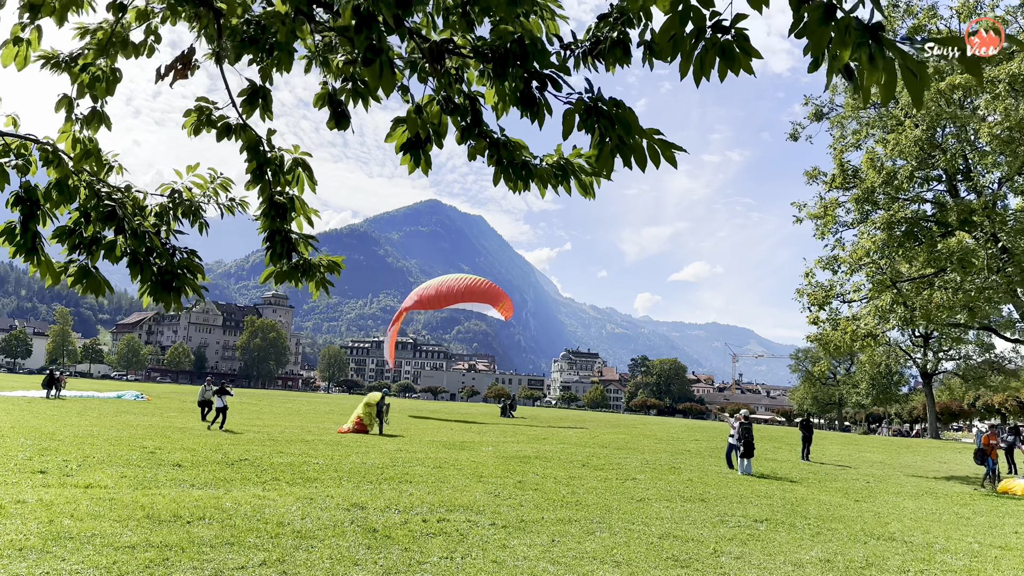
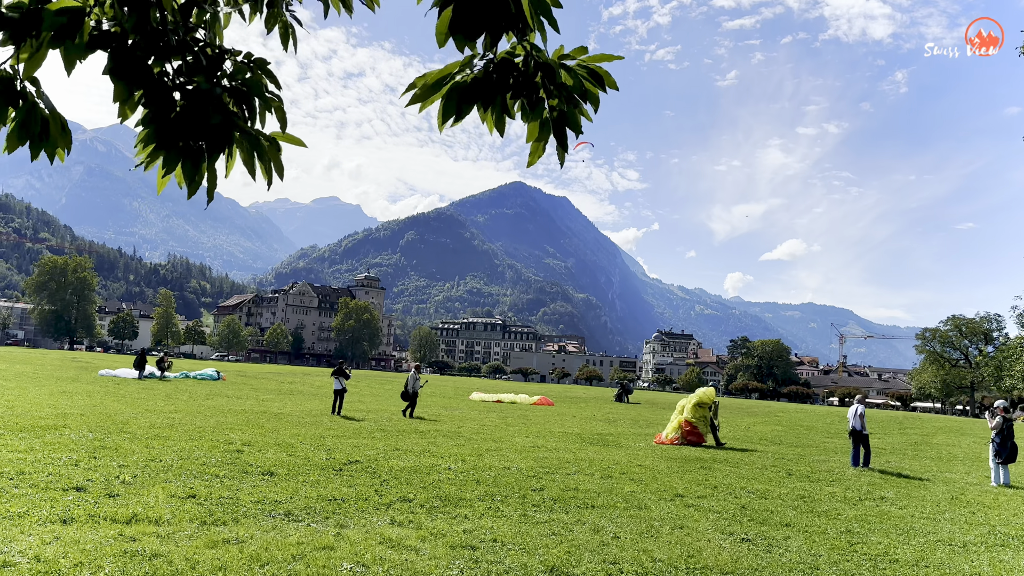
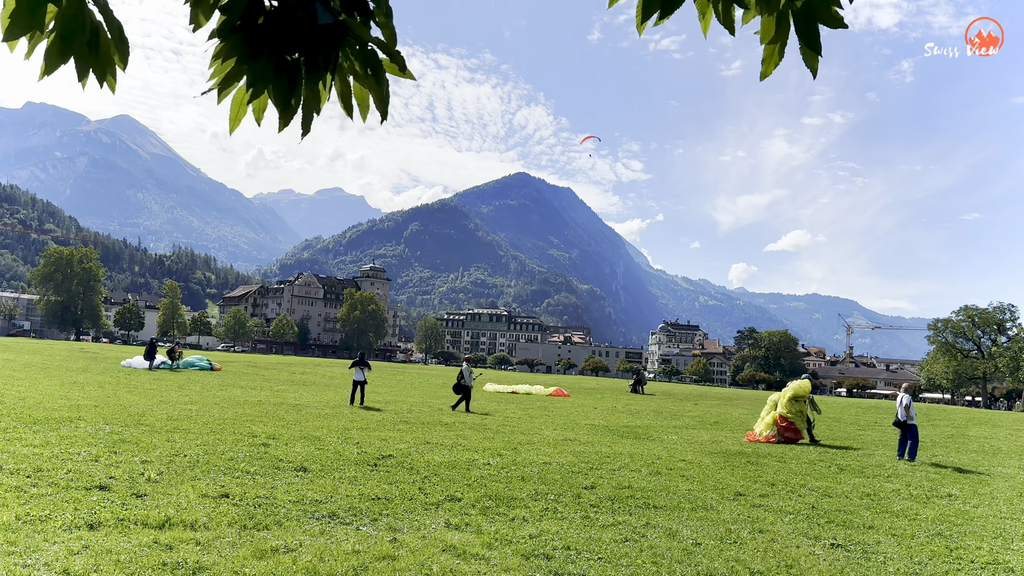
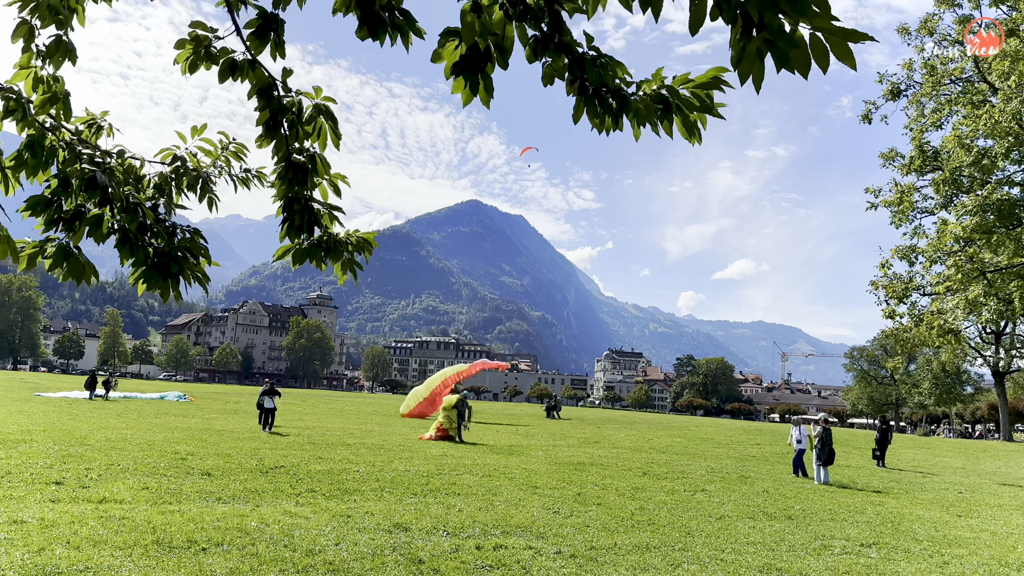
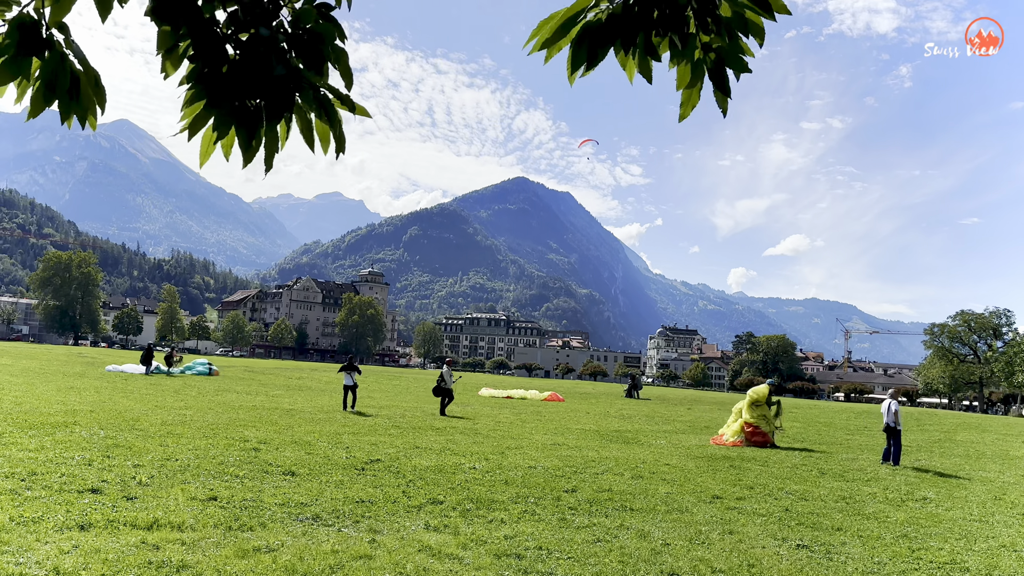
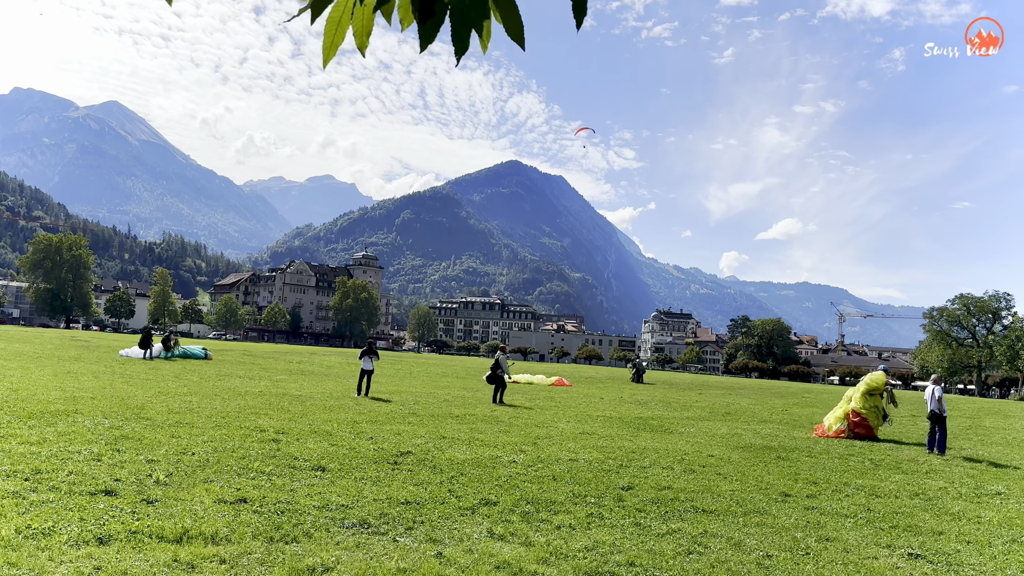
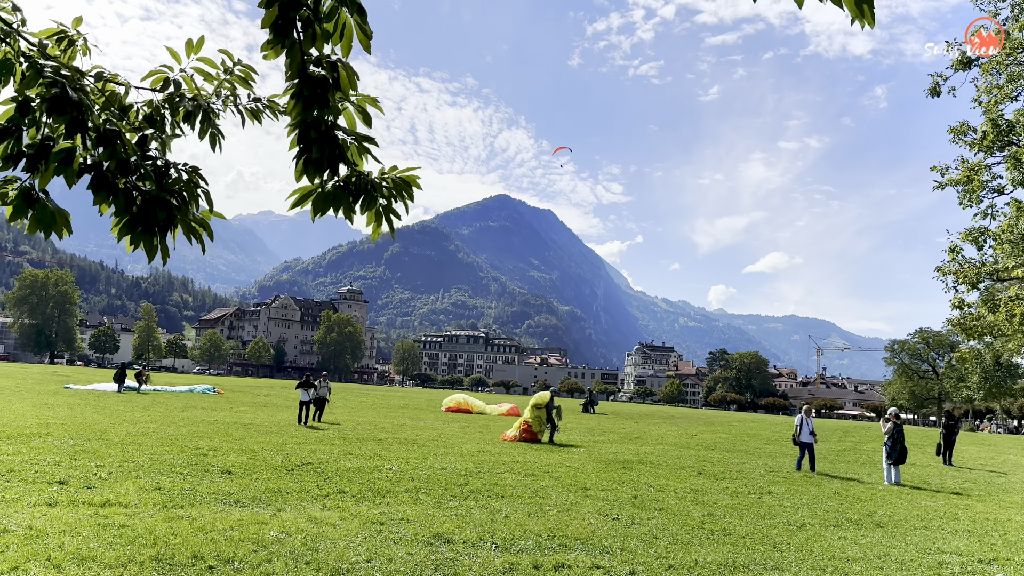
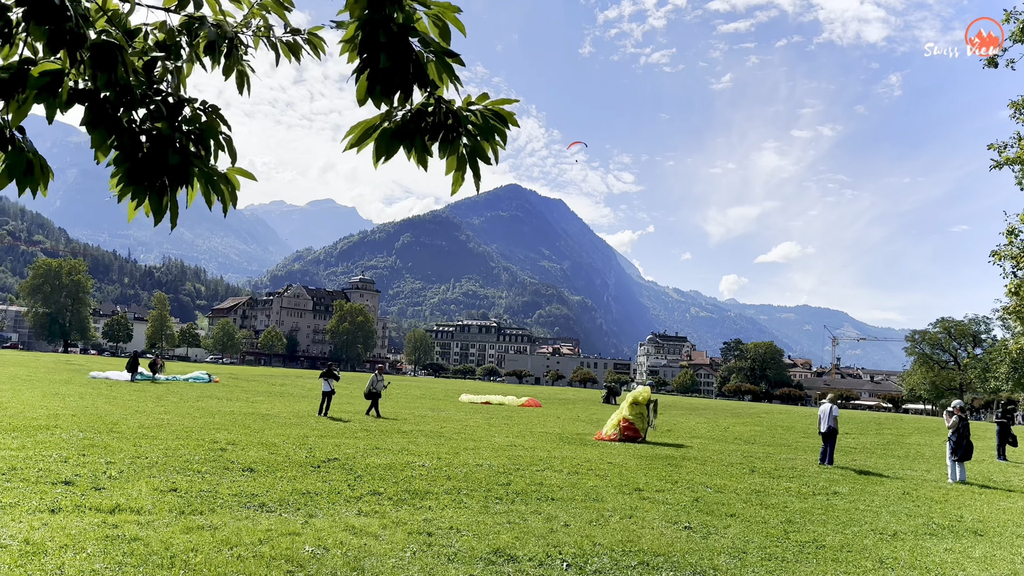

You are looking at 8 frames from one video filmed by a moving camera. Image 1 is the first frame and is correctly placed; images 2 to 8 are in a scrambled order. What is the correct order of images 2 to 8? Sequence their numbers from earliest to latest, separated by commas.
4, 7, 8, 2, 5, 3, 6
